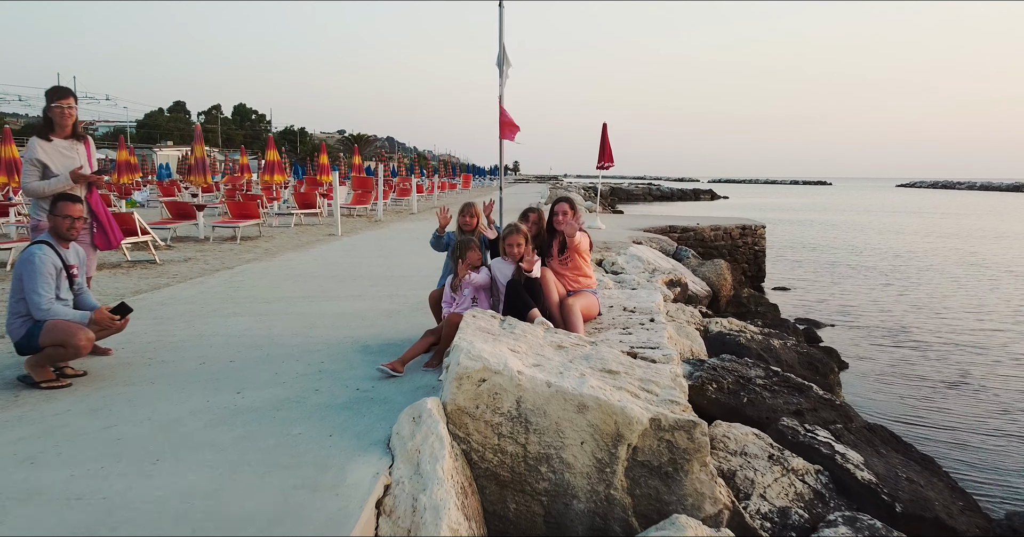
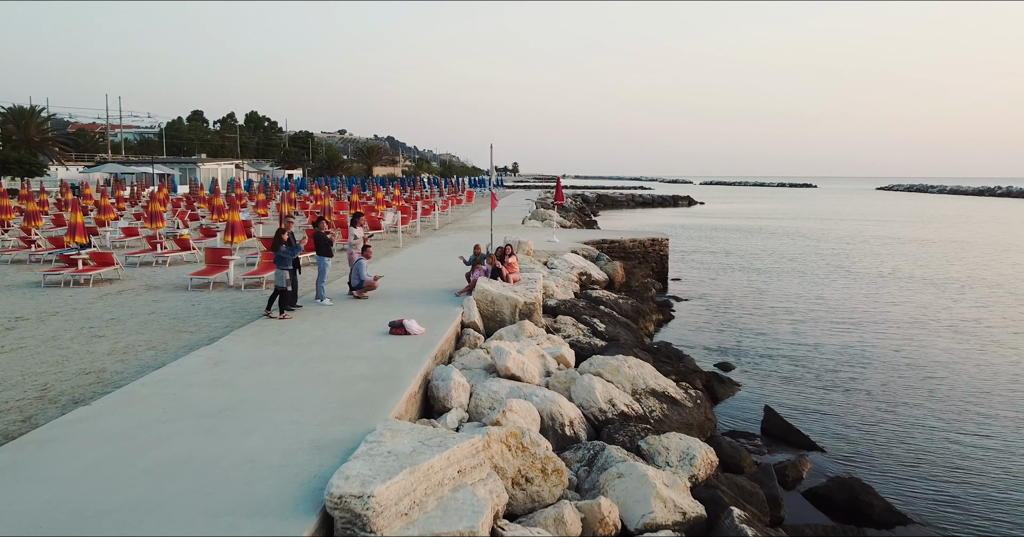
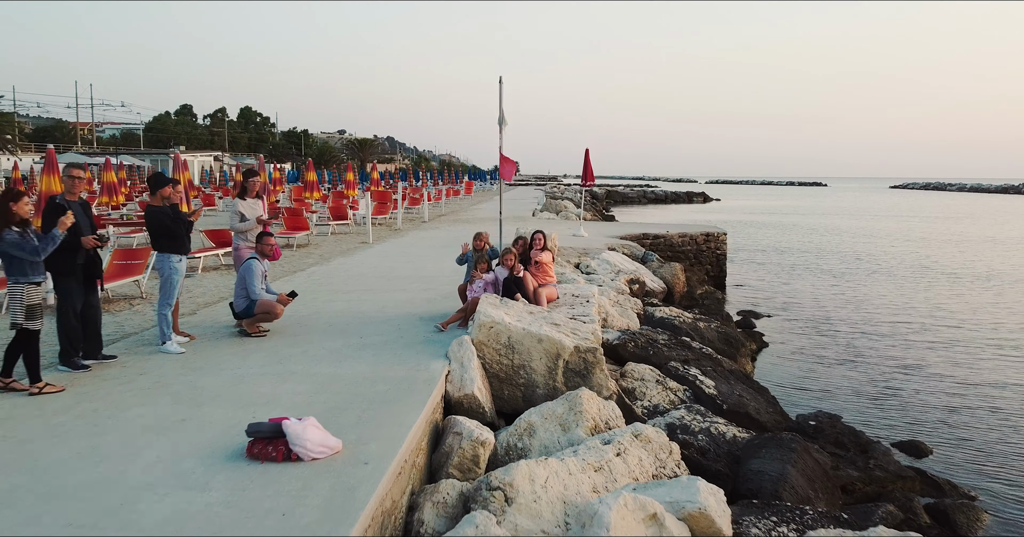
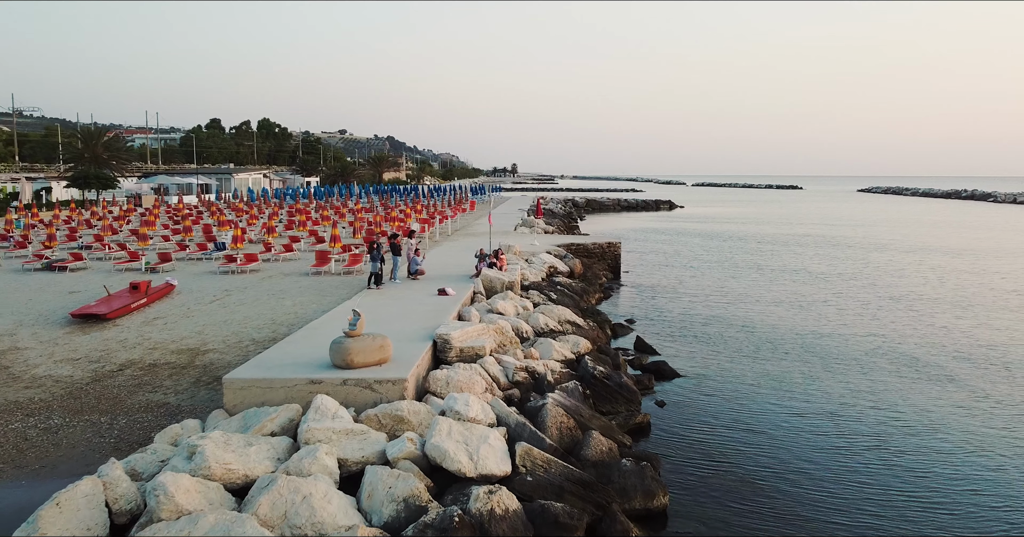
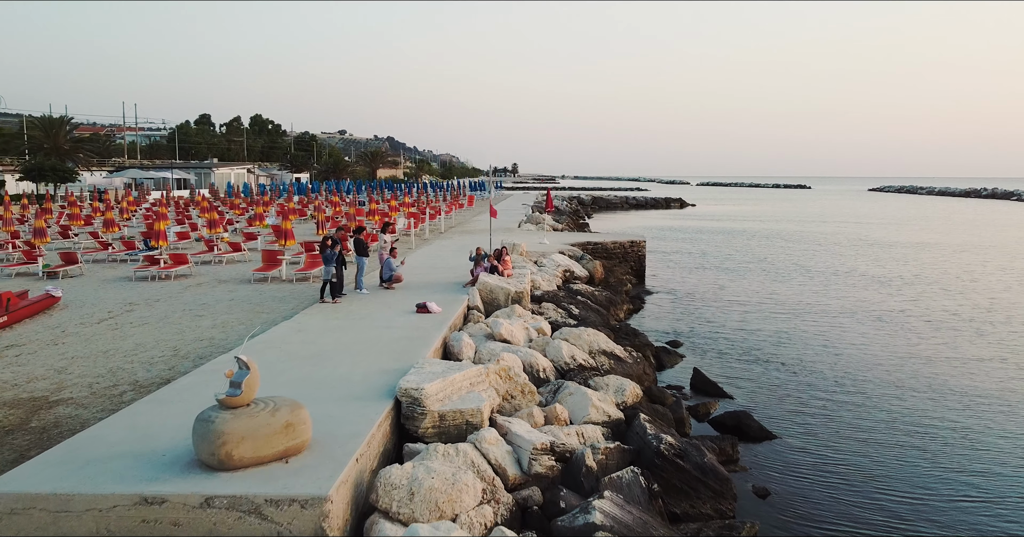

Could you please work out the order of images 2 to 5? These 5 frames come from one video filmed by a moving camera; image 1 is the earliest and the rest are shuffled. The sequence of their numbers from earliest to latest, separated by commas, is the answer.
3, 2, 5, 4
